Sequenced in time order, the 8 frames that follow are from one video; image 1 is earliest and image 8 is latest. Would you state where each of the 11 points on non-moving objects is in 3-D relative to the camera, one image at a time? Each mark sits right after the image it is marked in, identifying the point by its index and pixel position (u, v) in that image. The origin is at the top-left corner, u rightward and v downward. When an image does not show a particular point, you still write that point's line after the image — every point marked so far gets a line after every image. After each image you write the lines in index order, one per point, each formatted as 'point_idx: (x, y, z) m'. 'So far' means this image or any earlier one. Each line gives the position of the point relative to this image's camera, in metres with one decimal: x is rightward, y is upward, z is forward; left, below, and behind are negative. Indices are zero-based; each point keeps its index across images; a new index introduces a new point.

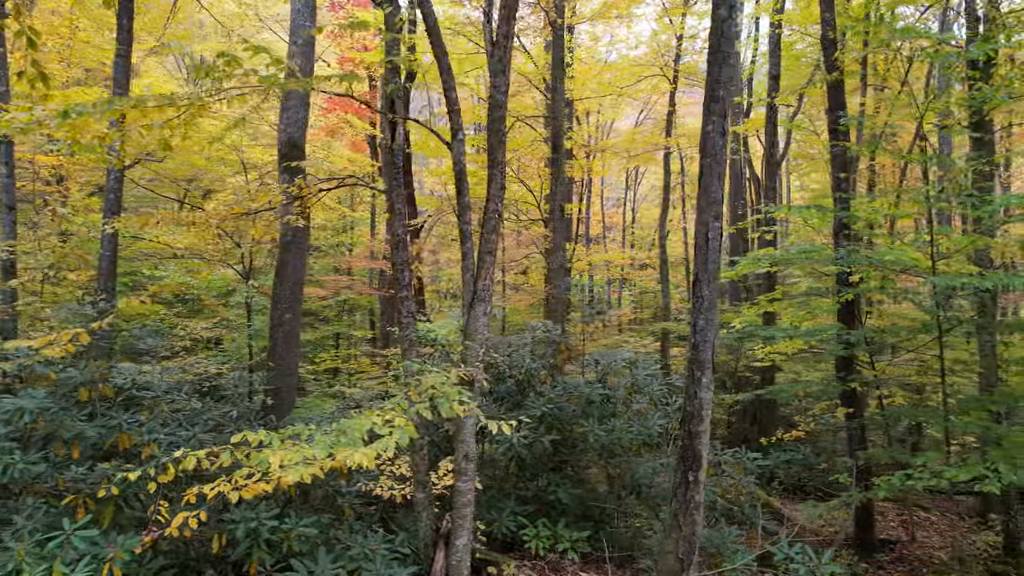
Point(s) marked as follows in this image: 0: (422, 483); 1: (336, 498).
0: (-1.2, -2.7, +5.1) m
1: (-2.5, -3.1, +5.4) m
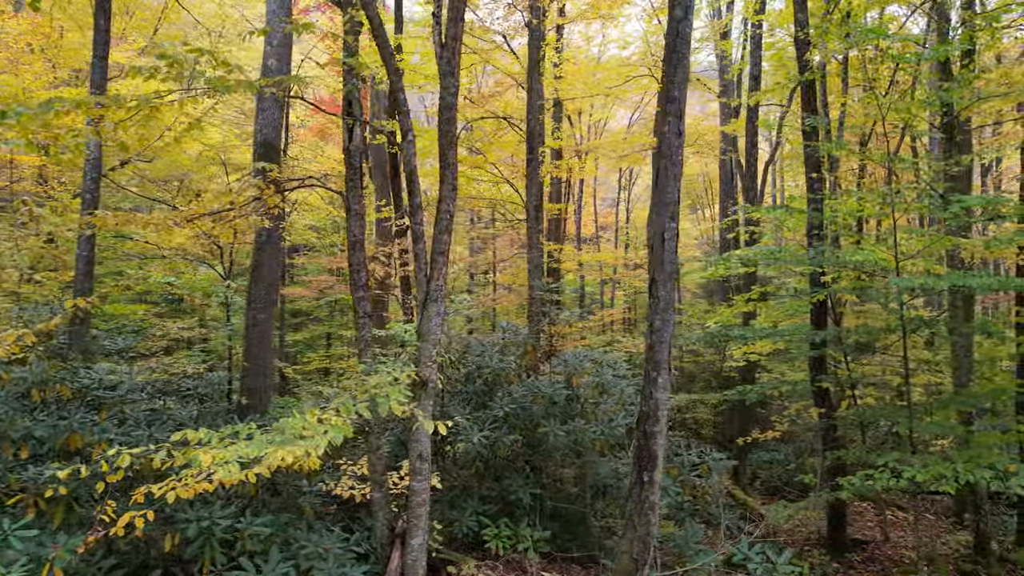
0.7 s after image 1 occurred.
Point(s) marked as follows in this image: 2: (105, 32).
0: (-1.8, -2.7, +5.1) m
1: (-3.1, -3.1, +5.4) m
2: (-9.7, +6.1, +8.8) m
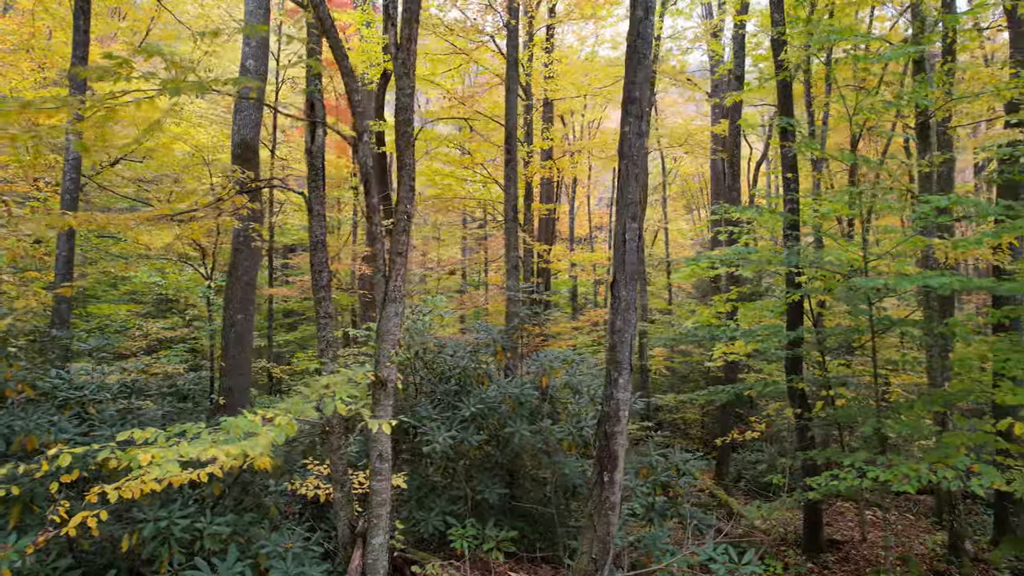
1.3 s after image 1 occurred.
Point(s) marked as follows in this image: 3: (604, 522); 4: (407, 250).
0: (-2.4, -2.7, +5.1) m
1: (-3.7, -3.1, +5.5) m
2: (-10.2, +6.0, +8.8) m
3: (+1.2, -3.2, +5.0) m
4: (-1.4, +0.5, +4.8) m
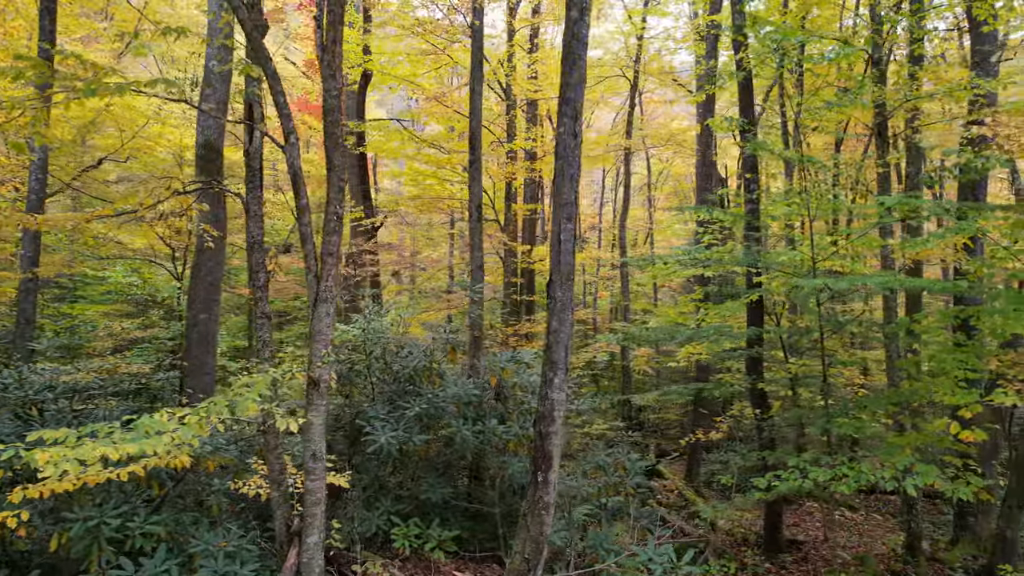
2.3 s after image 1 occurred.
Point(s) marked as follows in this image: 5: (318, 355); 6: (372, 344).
0: (-3.3, -2.7, +5.1) m
1: (-4.6, -3.1, +5.5) m
2: (-11.1, +6.0, +8.8) m
3: (+0.3, -3.2, +5.0) m
4: (-2.2, +0.5, +4.8) m
5: (-2.5, -0.9, +4.8) m
6: (-2.6, -1.0, +6.9) m
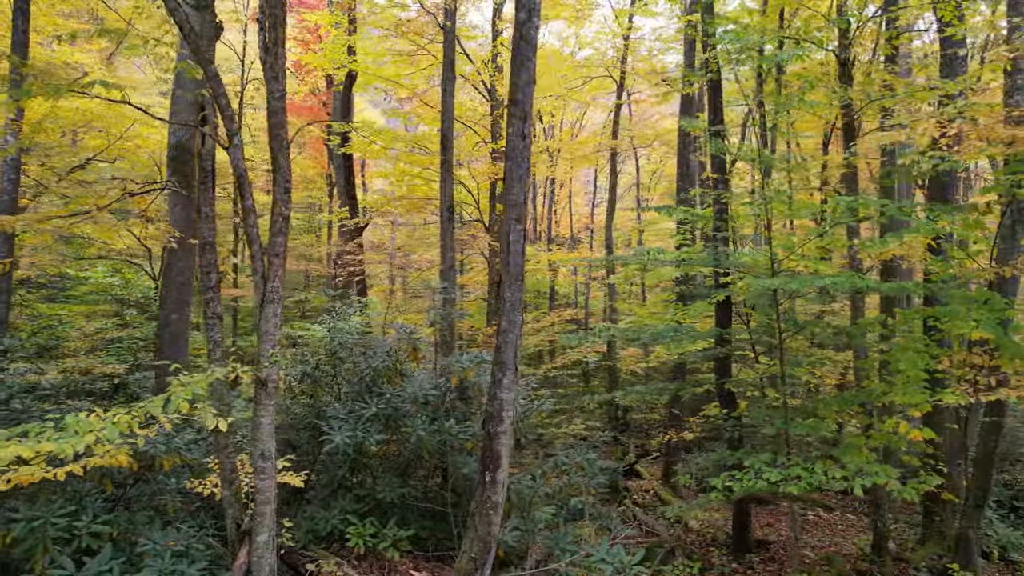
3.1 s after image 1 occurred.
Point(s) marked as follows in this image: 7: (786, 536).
0: (-4.0, -2.7, +5.2) m
1: (-5.3, -3.1, +5.5) m
2: (-11.8, +6.0, +8.9) m
3: (-0.4, -3.2, +5.0) m
4: (-3.0, +0.5, +4.8) m
5: (-3.2, -0.9, +4.8) m
6: (-3.3, -1.0, +7.0) m
7: (+6.6, -6.0, +9.0) m
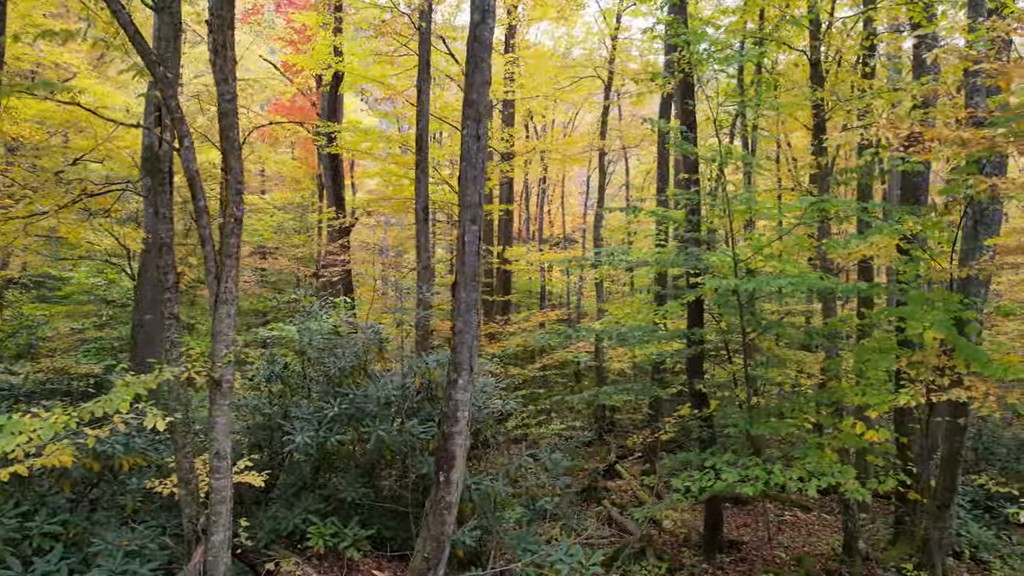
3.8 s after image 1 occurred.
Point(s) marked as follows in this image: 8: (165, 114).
0: (-4.6, -2.7, +5.2) m
1: (-5.9, -3.1, +5.5) m
2: (-12.4, +6.0, +8.9) m
3: (-1.0, -3.2, +5.0) m
4: (-3.6, +0.5, +4.9) m
5: (-3.8, -0.9, +4.9) m
6: (-4.0, -1.0, +7.0) m
7: (+6.0, -6.0, +9.0) m
8: (-4.3, +2.2, +4.6) m
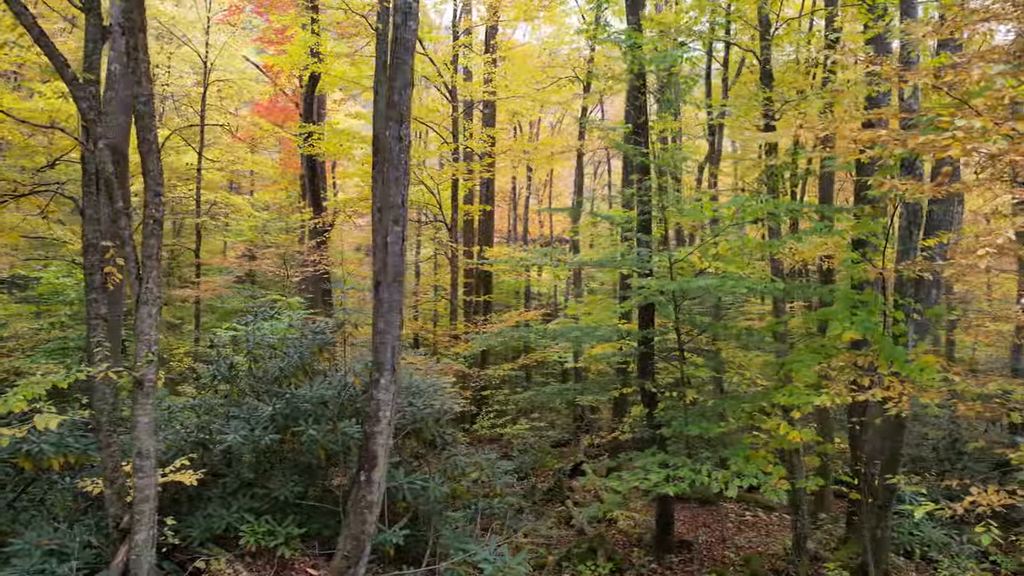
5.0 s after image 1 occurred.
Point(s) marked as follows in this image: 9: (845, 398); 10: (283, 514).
0: (-5.7, -2.7, +5.2) m
1: (-7.0, -3.1, +5.6) m
2: (-13.5, +6.0, +8.9) m
3: (-2.1, -3.2, +5.1) m
4: (-4.7, +0.5, +4.9) m
5: (-4.9, -0.9, +4.9) m
6: (-5.0, -1.1, +7.0) m
7: (+4.9, -6.0, +9.0) m
8: (-5.4, +2.2, +4.6) m
9: (+4.9, -1.6, +5.5) m
10: (-3.8, -3.8, +6.3) m
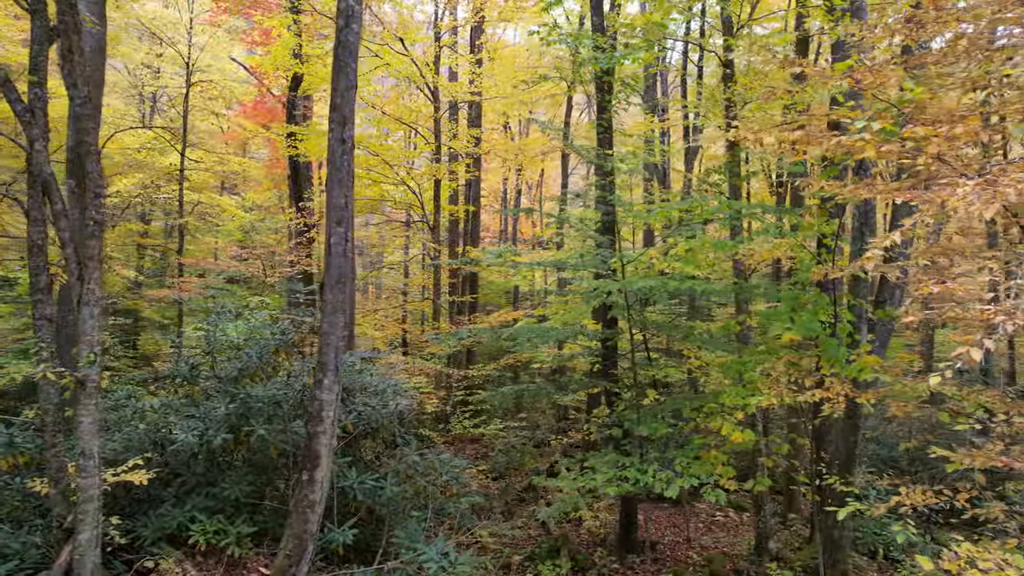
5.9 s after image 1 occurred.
0: (-6.5, -2.7, +5.2) m
1: (-7.8, -3.1, +5.6) m
2: (-14.3, +6.0, +9.0) m
3: (-2.9, -3.2, +5.1) m
4: (-5.5, +0.5, +4.9) m
5: (-5.7, -0.9, +4.9) m
6: (-5.8, -1.1, +7.1) m
7: (+4.1, -6.0, +9.0) m
8: (-6.2, +2.1, +4.6) m
9: (+4.1, -1.6, +5.5) m
10: (-4.6, -3.8, +6.3) m
